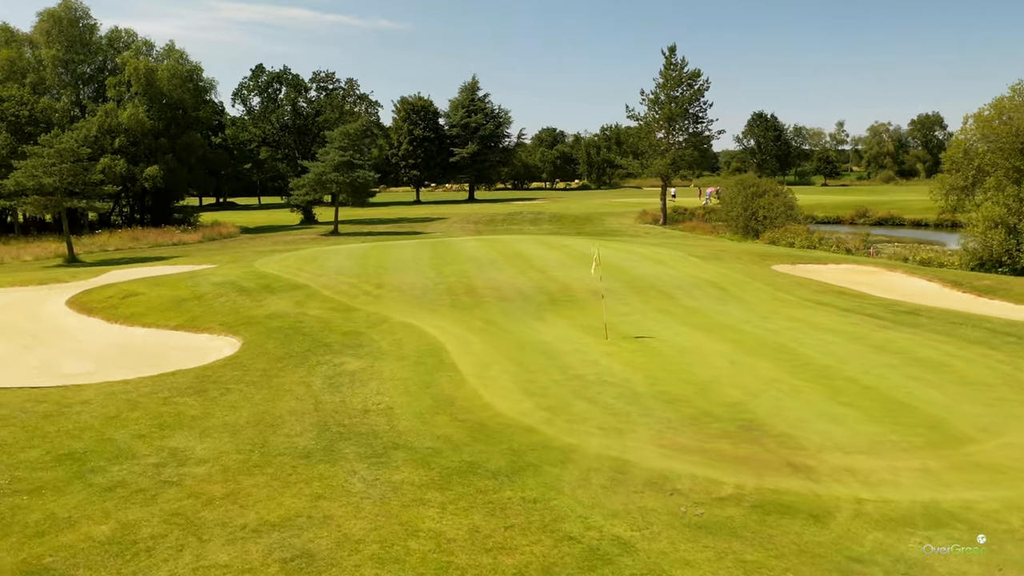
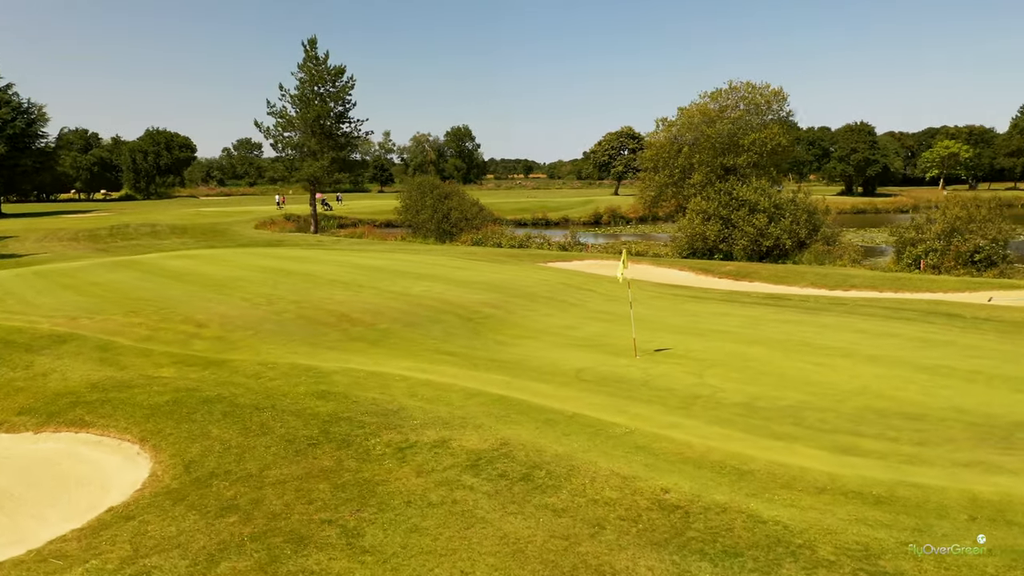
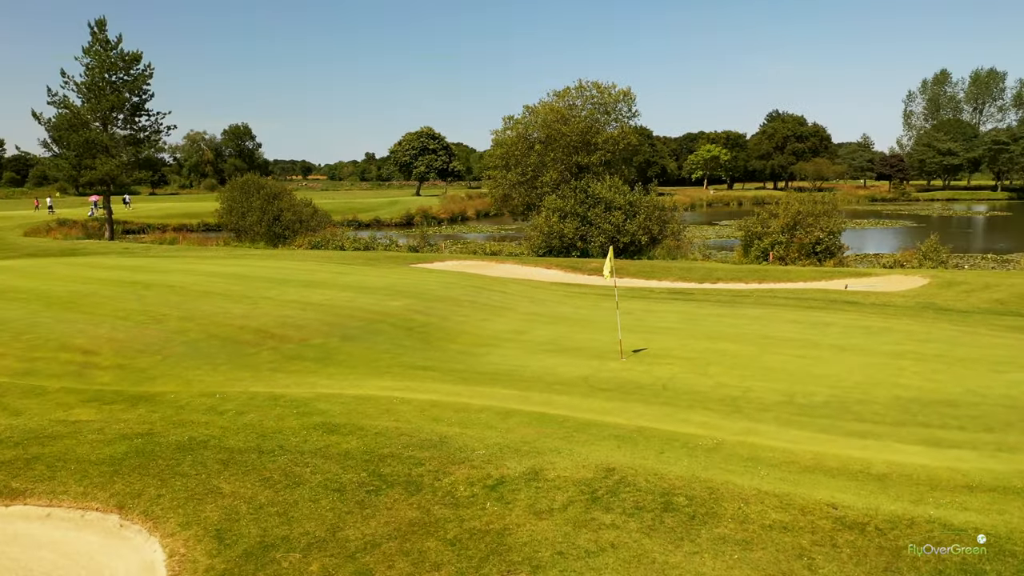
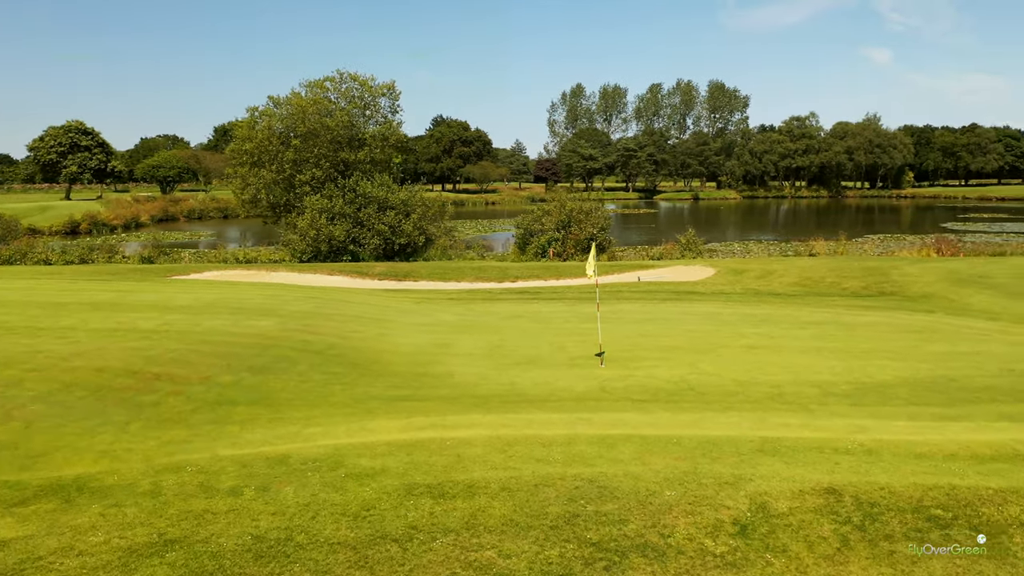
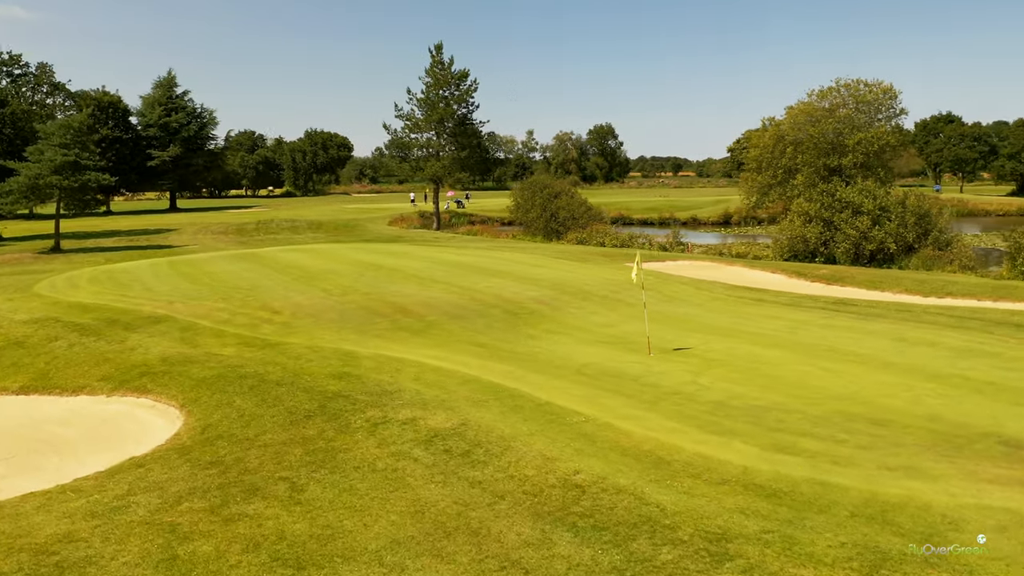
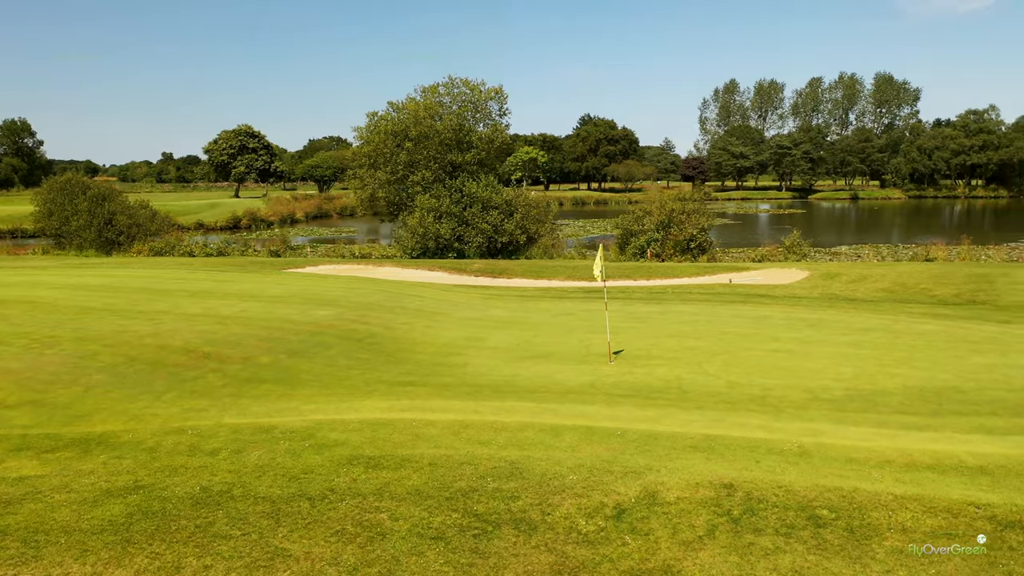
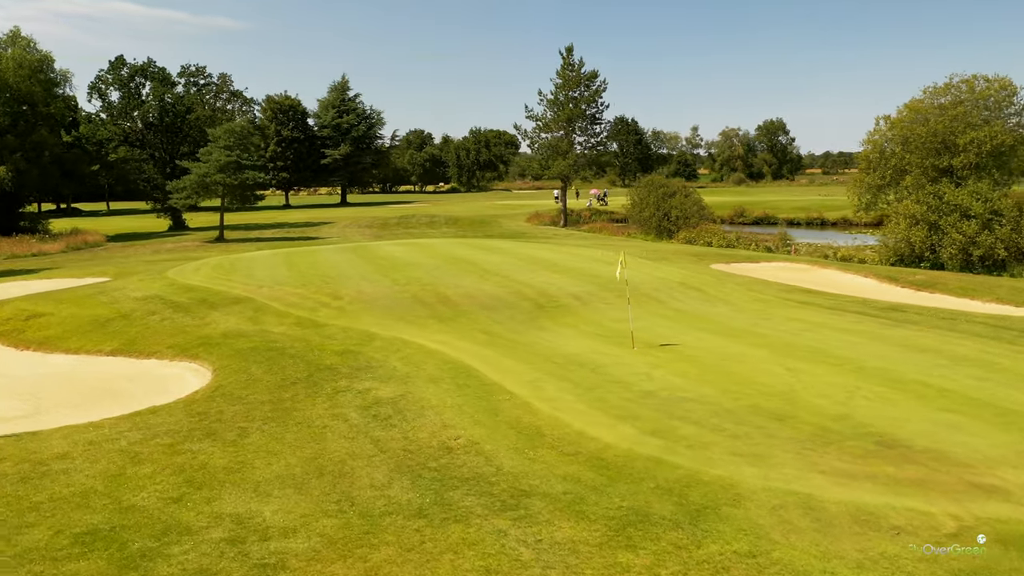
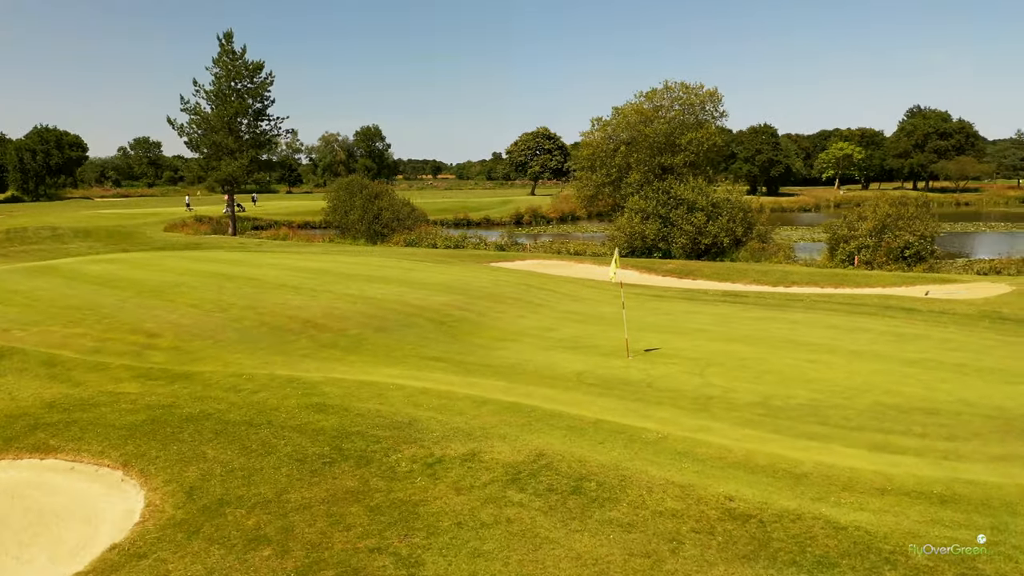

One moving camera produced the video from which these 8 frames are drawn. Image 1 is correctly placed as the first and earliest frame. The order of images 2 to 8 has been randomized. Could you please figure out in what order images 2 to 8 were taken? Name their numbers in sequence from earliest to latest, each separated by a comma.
7, 5, 2, 8, 3, 6, 4
